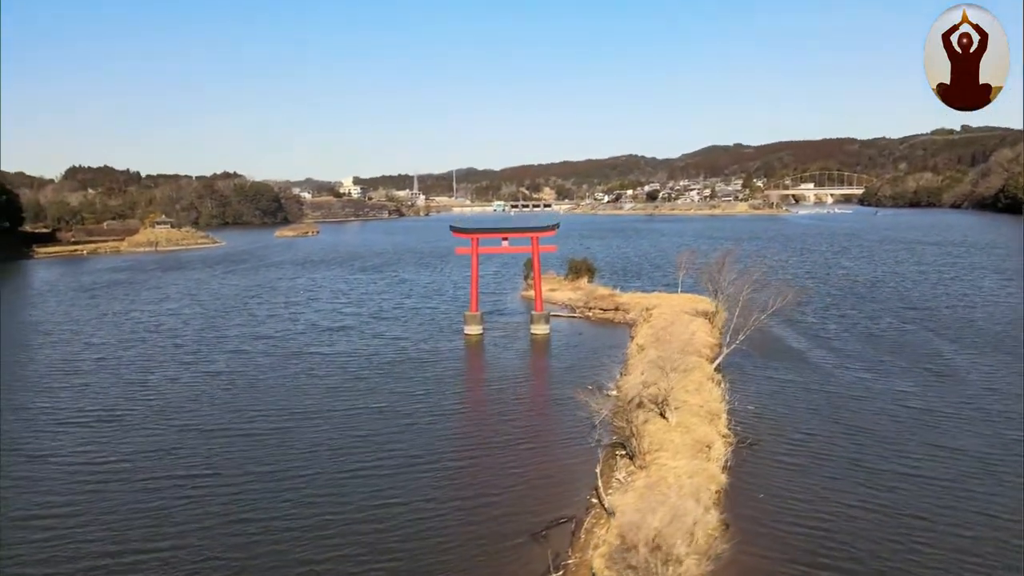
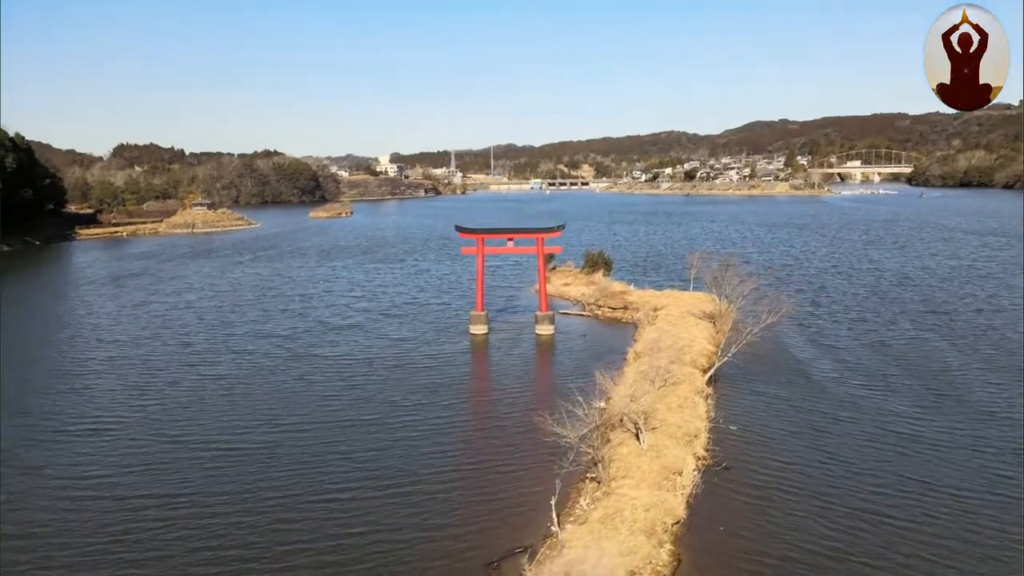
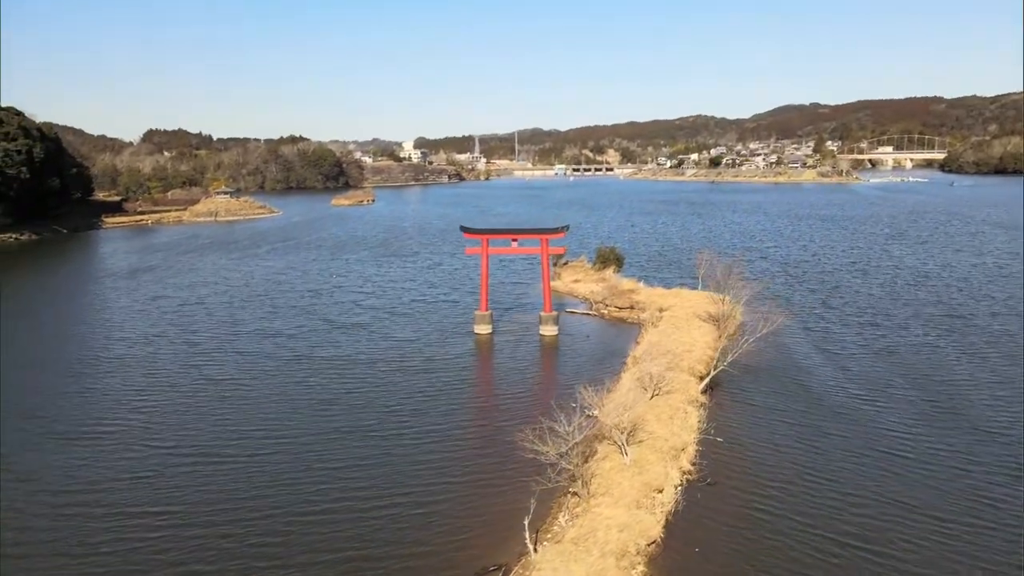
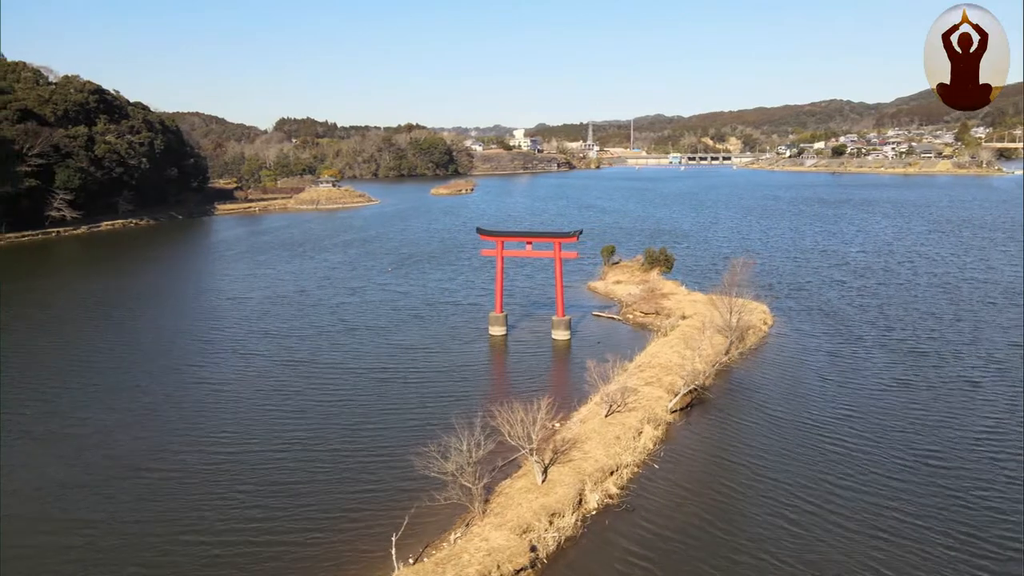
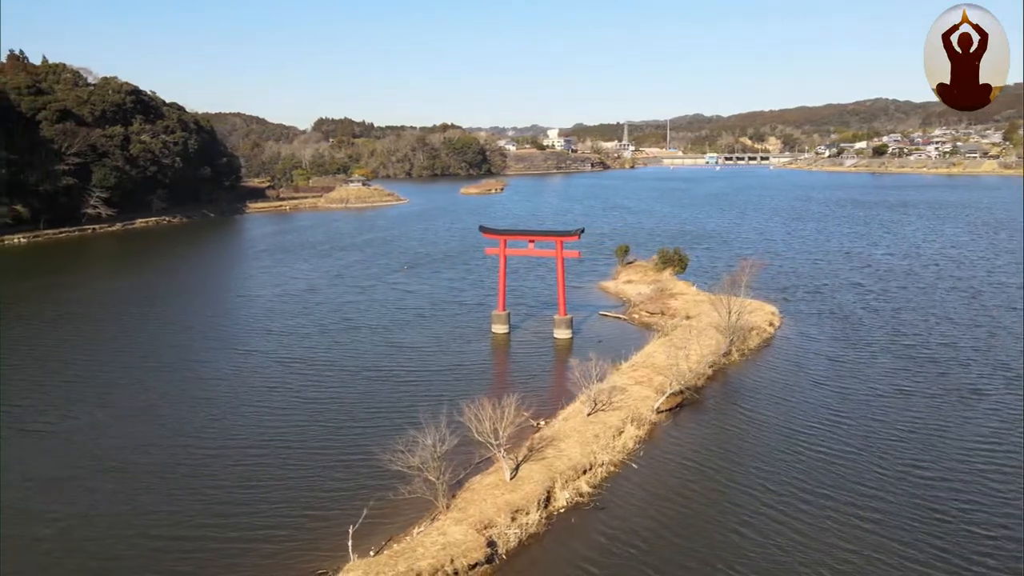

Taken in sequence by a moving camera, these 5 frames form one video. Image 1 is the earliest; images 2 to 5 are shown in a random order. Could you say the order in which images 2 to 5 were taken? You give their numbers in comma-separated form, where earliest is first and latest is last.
2, 3, 4, 5
